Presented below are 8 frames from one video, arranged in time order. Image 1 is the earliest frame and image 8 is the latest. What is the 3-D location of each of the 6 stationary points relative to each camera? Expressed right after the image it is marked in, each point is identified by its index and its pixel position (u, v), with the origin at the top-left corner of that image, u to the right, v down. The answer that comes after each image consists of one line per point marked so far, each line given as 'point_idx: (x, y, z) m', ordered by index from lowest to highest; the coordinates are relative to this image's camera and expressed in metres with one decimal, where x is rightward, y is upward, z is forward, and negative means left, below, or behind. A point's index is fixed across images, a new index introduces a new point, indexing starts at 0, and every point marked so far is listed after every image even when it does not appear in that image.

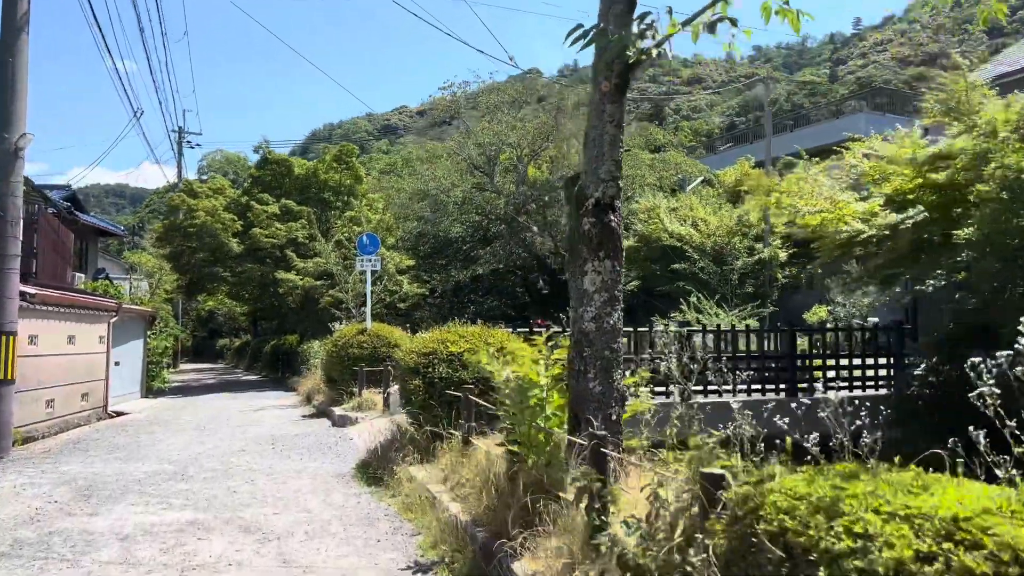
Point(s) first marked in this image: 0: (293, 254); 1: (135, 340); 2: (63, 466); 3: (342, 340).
0: (-4.9, +0.7, +18.4) m
1: (-7.2, -1.0, +15.7) m
2: (-3.8, -1.5, +6.9) m
3: (-2.5, -0.7, +11.8) m
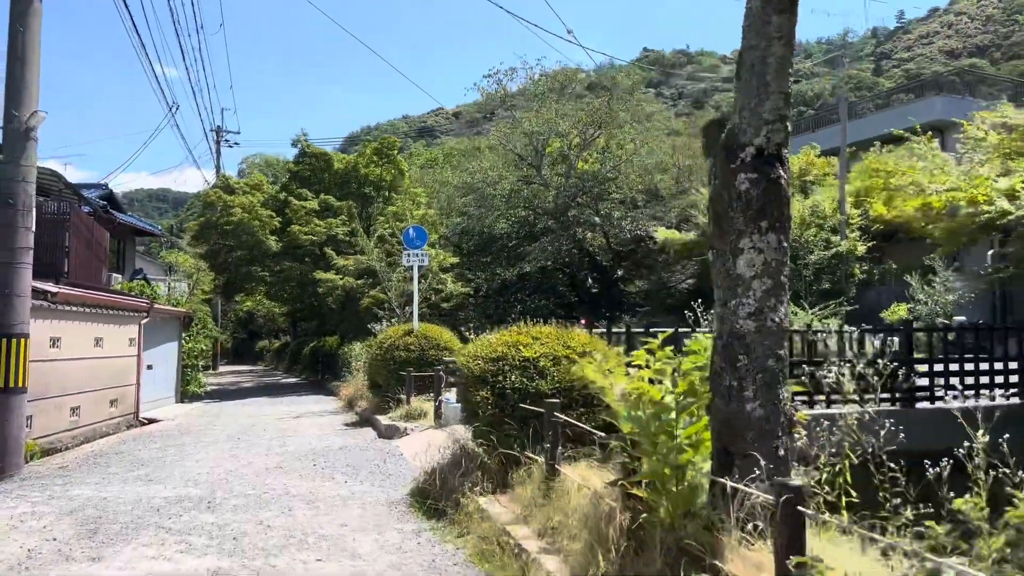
0: (-3.8, +0.8, +17.5) m
1: (-6.3, -1.0, +15.0) m
2: (-3.2, -1.5, +6.0) m
3: (-1.7, -0.7, +10.8) m
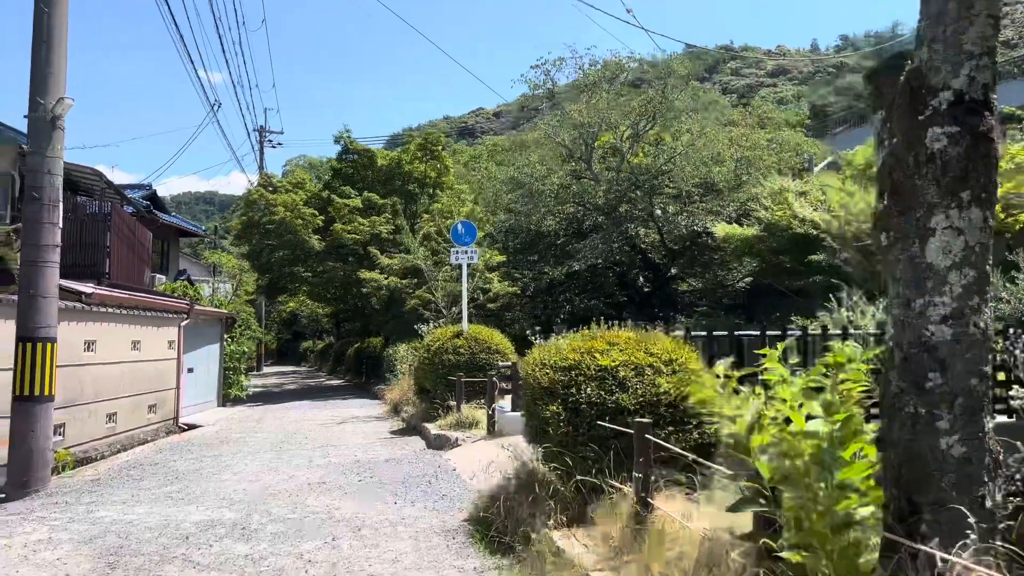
0: (-2.8, +0.8, +17.0) m
1: (-5.3, -1.0, +14.6) m
2: (-2.8, -1.5, +5.5) m
3: (-1.0, -0.7, +10.2) m
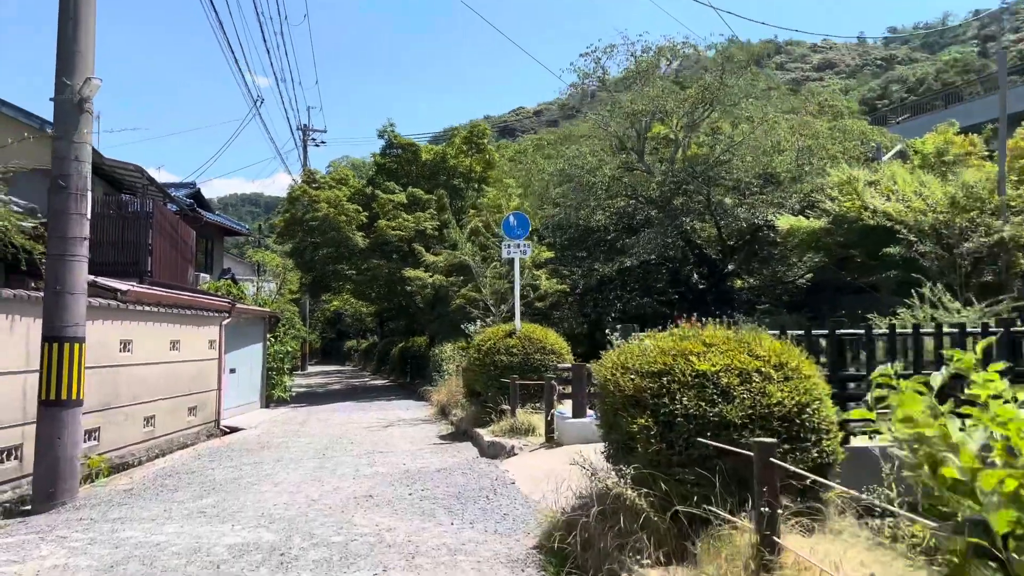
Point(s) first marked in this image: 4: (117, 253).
0: (-1.8, +0.8, +16.5) m
1: (-4.5, -1.0, +14.2) m
2: (-2.3, -1.4, +5.0) m
3: (-0.3, -0.6, +9.5) m
4: (-7.1, +0.6, +14.7) m
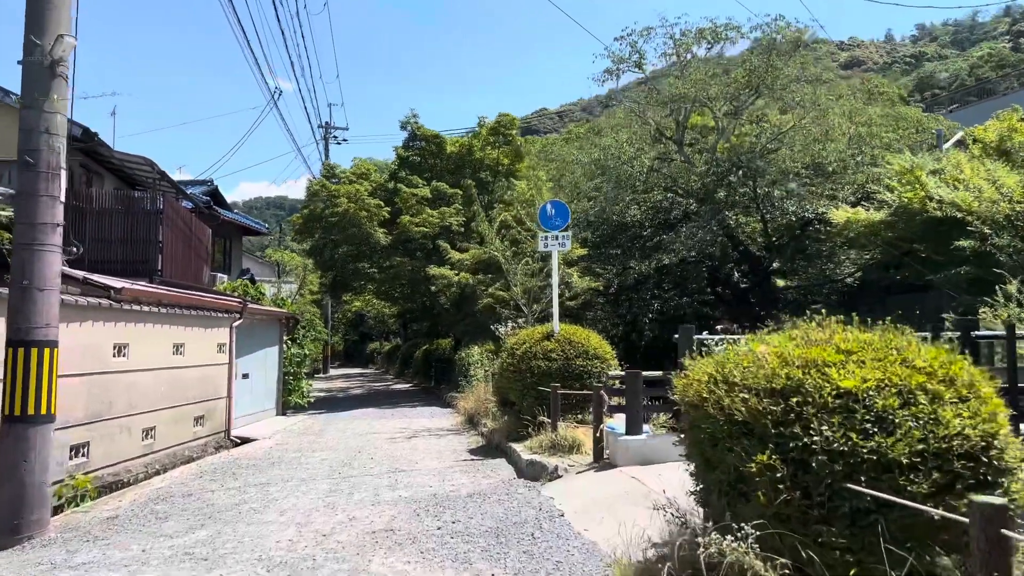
0: (-1.2, +0.8, +15.5) m
1: (-3.9, -1.0, +13.3) m
2: (-2.1, -1.4, +4.0) m
3: (+0.1, -0.6, +8.5) m
4: (-6.5, +0.6, +13.8) m
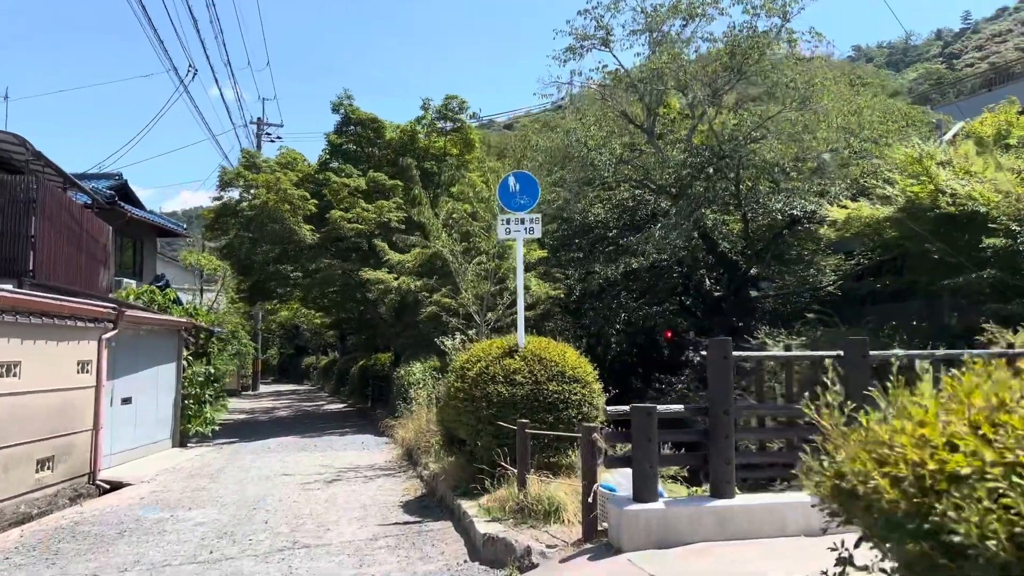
0: (-2.1, +0.7, +13.3) m
1: (-4.6, -1.0, +10.9) m
2: (-2.2, -1.3, +1.7) m
3: (-0.3, -0.6, +6.4) m
4: (-7.2, +0.6, +11.3) m
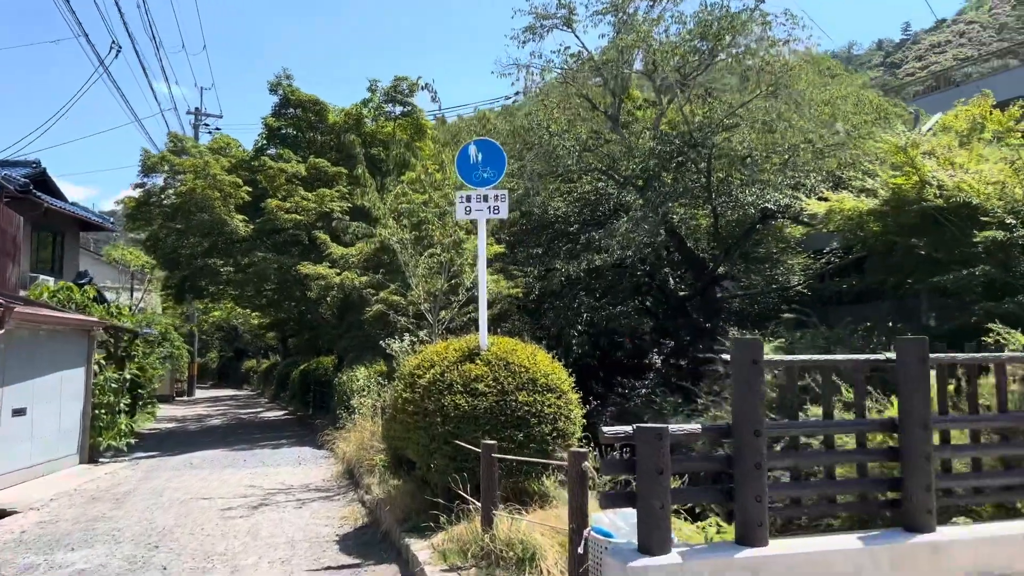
0: (-2.7, +0.8, +12.1) m
1: (-5.2, -1.0, +9.5) m
2: (-2.1, -1.2, +0.5) m
3: (-0.6, -0.5, +5.3) m
4: (-7.8, +0.6, +9.8) m
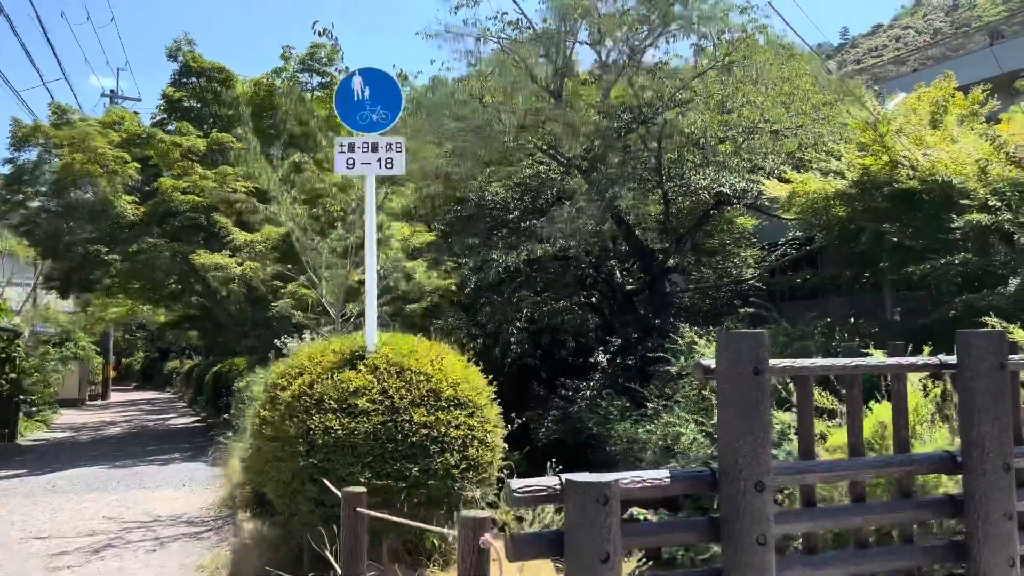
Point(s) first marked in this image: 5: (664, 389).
0: (-3.7, +0.9, +10.6) m
1: (-5.9, -0.8, +7.8) m
2: (-2.3, -1.2, -0.9) m
3: (-1.1, -0.4, +3.9) m
4: (-8.6, +0.8, +7.9) m
5: (+1.5, -1.0, +8.3) m
